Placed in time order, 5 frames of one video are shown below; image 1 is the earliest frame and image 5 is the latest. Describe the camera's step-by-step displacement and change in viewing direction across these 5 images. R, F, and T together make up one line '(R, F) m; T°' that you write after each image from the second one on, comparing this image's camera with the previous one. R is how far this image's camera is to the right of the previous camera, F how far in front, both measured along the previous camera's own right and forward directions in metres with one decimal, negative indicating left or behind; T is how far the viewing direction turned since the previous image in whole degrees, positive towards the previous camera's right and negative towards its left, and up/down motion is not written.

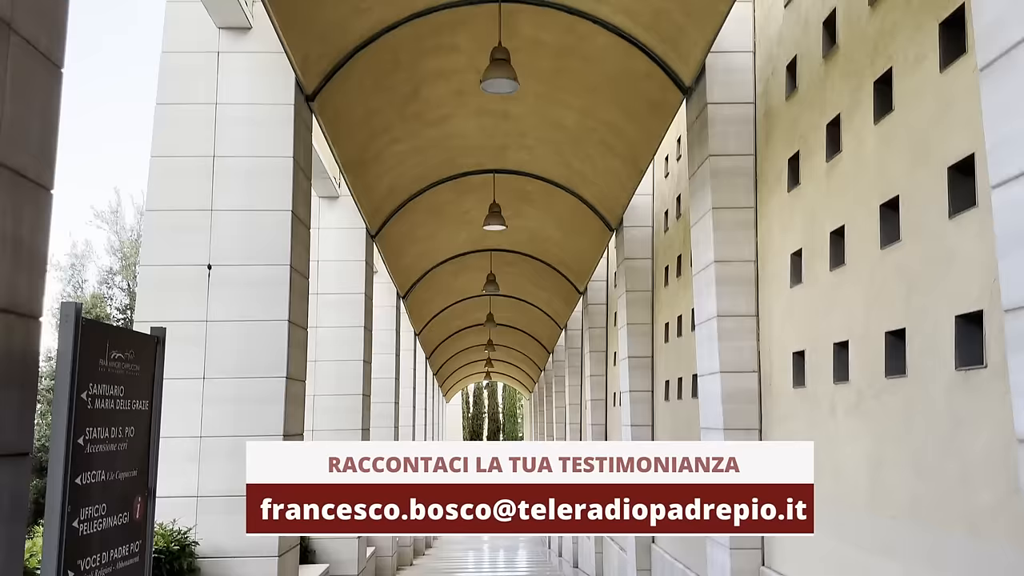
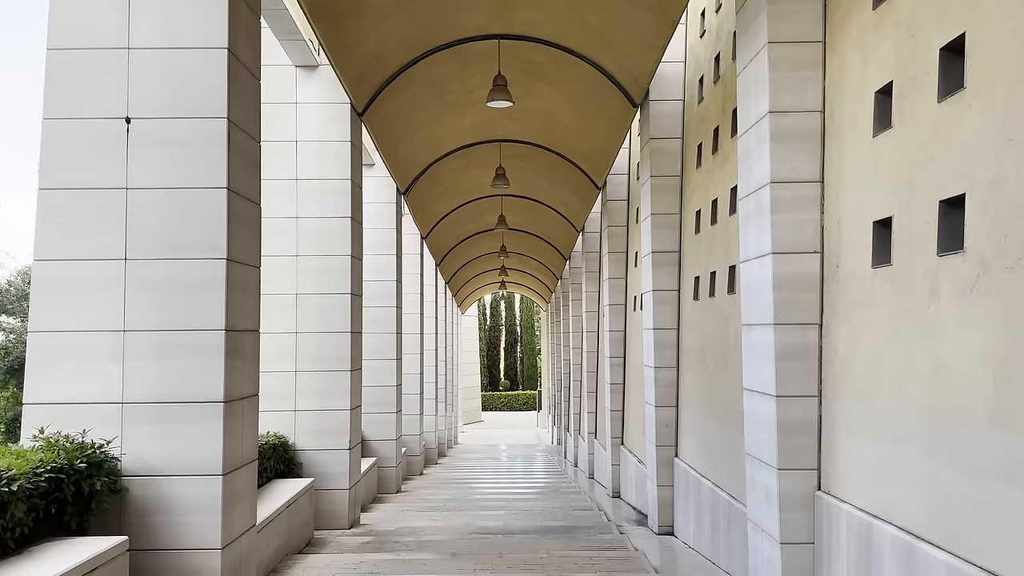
(+0.1, +1.2) m; -1°
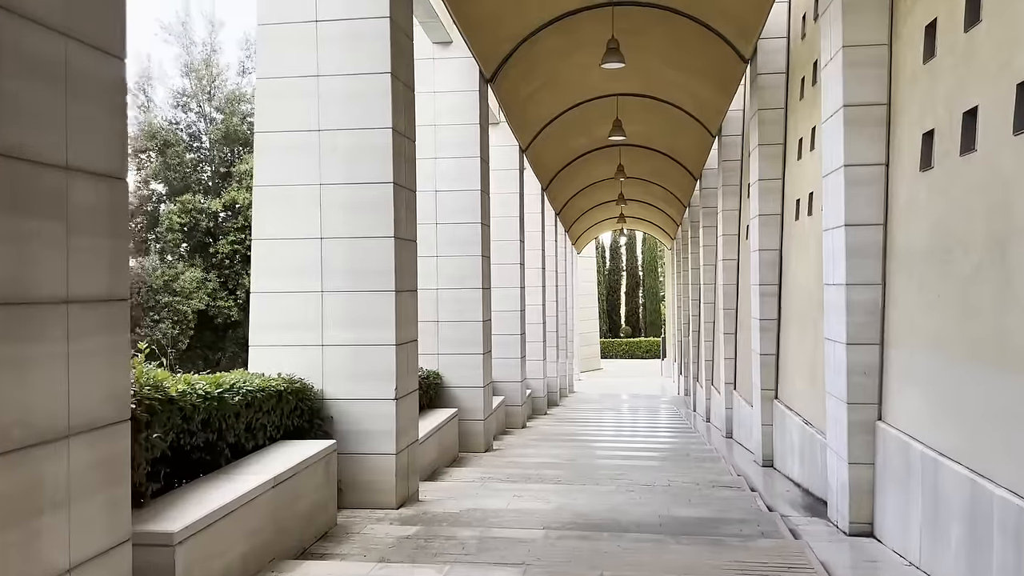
(+0.1, +2.7) m; -9°
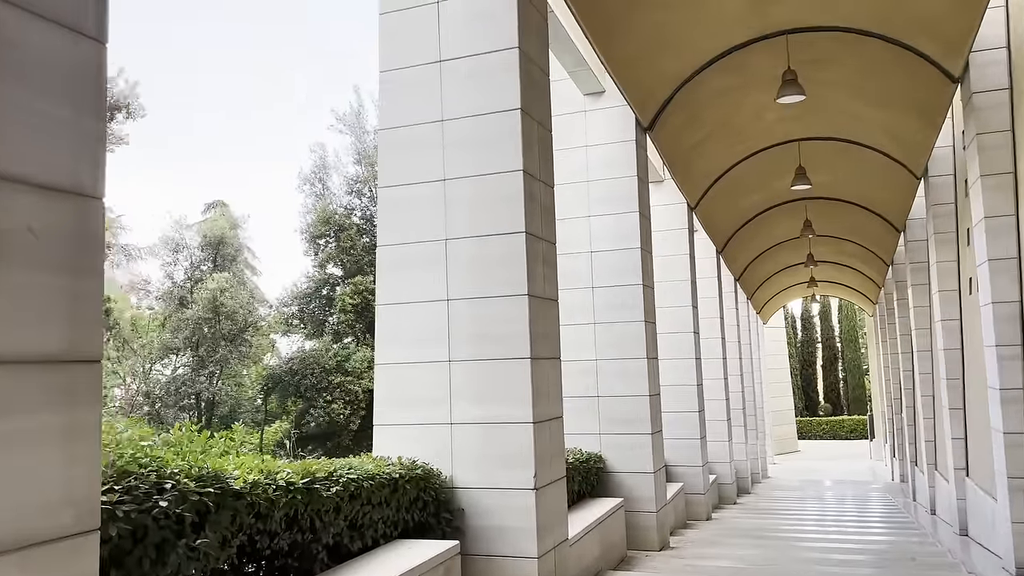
(+0.1, +1.0) m; -13°
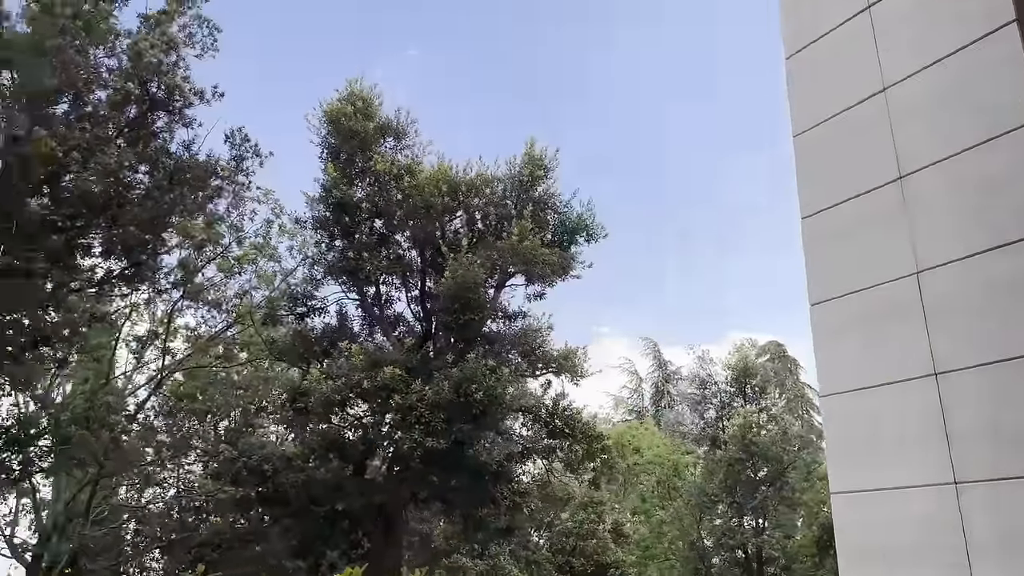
(+0.3, +1.9) m; -39°
